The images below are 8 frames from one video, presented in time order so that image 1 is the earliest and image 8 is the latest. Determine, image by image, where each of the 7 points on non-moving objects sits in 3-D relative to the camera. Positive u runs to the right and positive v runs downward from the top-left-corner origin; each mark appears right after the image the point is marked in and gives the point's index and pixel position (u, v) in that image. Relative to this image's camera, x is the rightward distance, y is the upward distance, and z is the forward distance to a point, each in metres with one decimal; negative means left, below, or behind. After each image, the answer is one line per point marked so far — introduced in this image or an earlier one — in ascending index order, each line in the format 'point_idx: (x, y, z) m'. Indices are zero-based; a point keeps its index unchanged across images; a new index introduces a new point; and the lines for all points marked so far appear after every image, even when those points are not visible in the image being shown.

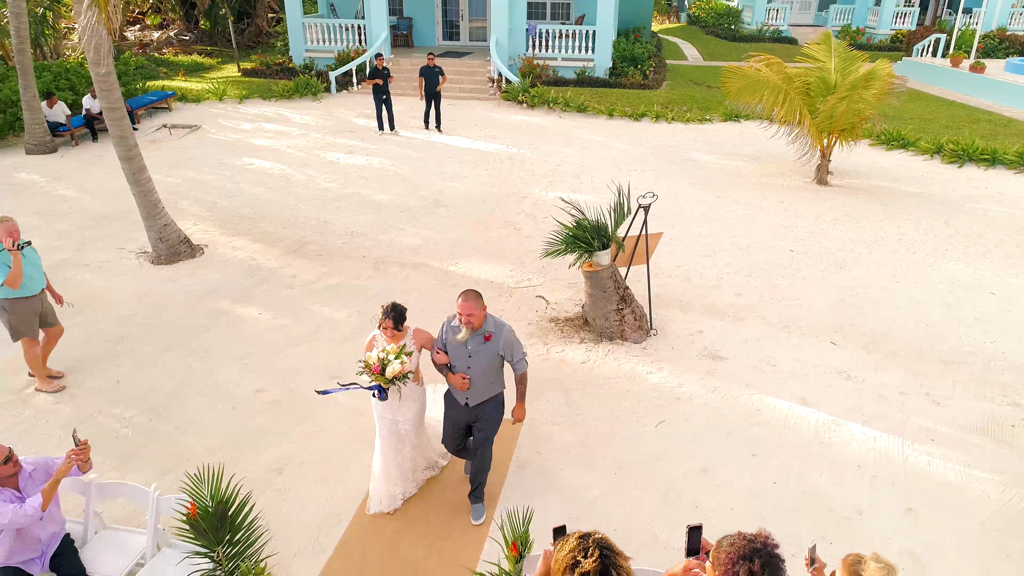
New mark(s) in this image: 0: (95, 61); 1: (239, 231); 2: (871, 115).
0: (-4.8, +2.6, +8.2) m
1: (-4.2, +0.9, +10.9) m
2: (+6.4, +3.1, +12.7) m
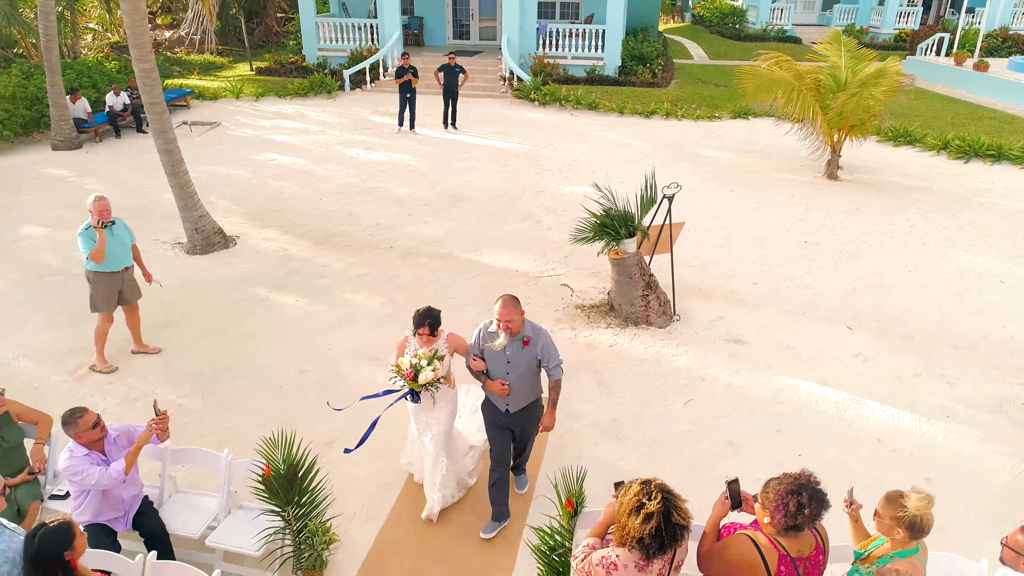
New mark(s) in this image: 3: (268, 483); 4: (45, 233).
0: (-4.4, +2.8, +8.5) m
1: (-3.8, +1.0, +11.2) m
2: (+6.7, +3.2, +13.0) m
3: (-1.6, -1.2, +4.7) m
4: (-7.0, +0.8, +10.7) m
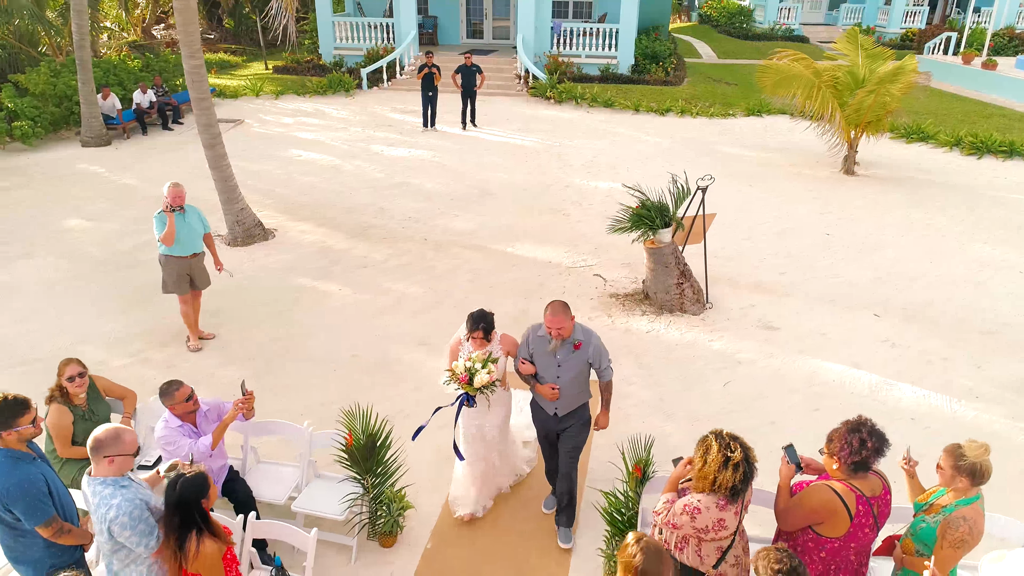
0: (-4.0, +2.9, +8.8) m
1: (-3.4, +1.2, +11.5) m
2: (+7.2, +3.4, +13.3) m
3: (-1.1, -1.1, +5.0) m
4: (-6.6, +1.0, +11.0) m
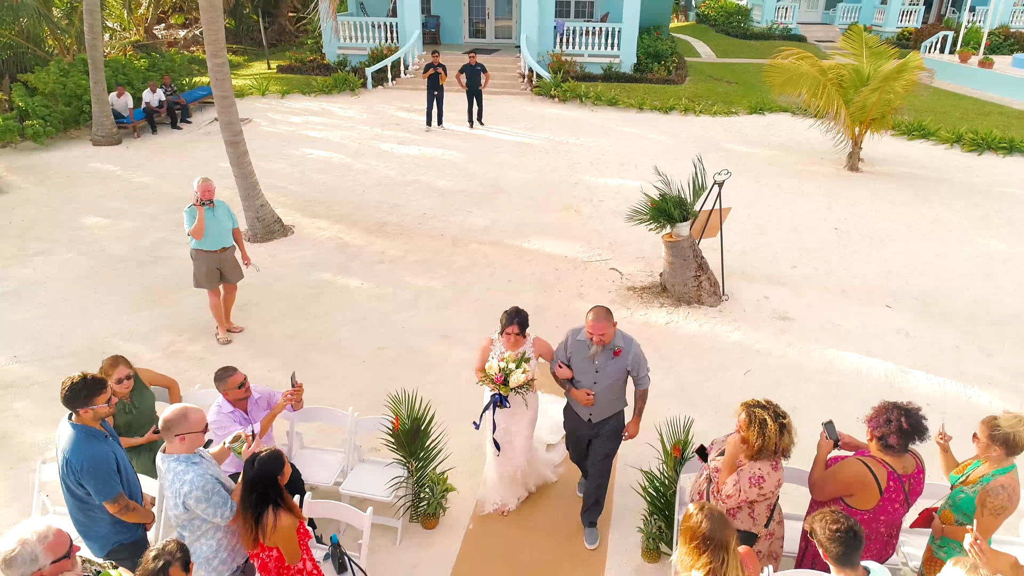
0: (-3.7, +3.0, +8.9) m
1: (-3.2, +1.2, +11.7) m
2: (+7.4, +3.5, +13.6) m
3: (-0.8, -1.0, +5.1) m
4: (-6.3, +1.0, +11.2) m
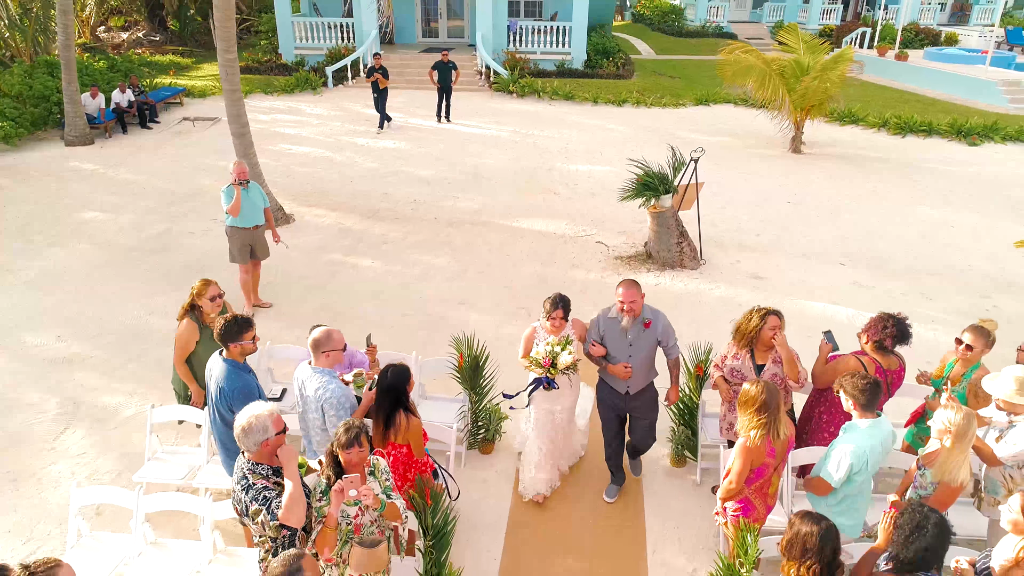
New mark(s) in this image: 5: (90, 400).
0: (-3.8, +3.2, +9.5) m
1: (-3.4, +1.5, +12.3) m
2: (+6.8, +4.1, +15.1) m
3: (-0.4, -0.7, +5.9) m
4: (-6.5, +1.1, +11.5) m
5: (-4.1, -1.1, +6.9) m
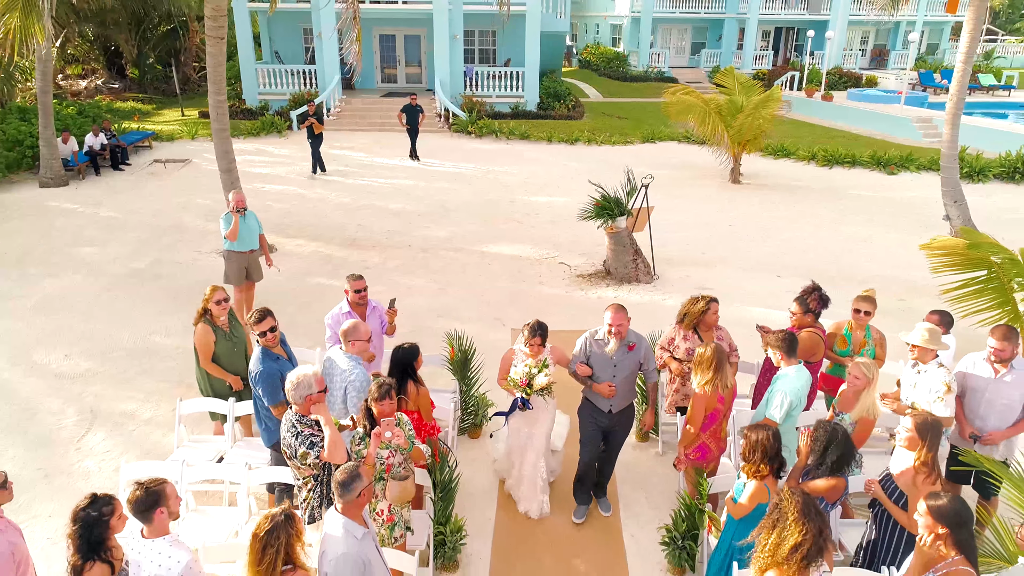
0: (-4.3, +2.9, +10.3) m
1: (-4.0, +1.0, +13.0) m
2: (+6.0, +3.7, +16.6) m
3: (-0.6, -0.7, +6.8) m
4: (-7.0, +0.6, +12.0) m
5: (-4.2, -1.2, +7.4) m
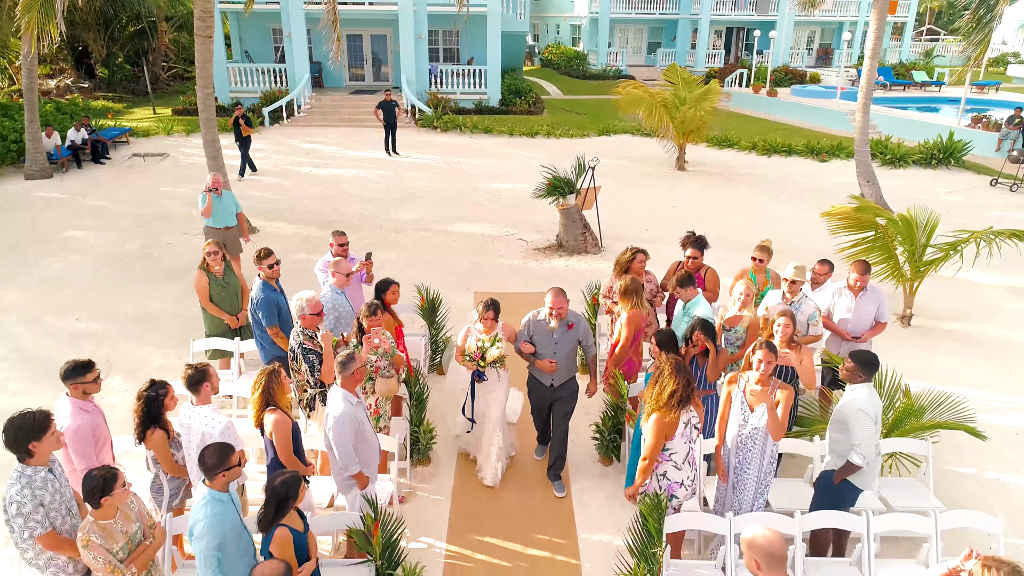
0: (-4.9, +3.3, +11.4) m
1: (-4.8, +1.4, +14.1) m
2: (+5.0, +4.3, +18.2) m
3: (-1.0, -0.2, +8.0) m
4: (-7.7, +1.0, +13.0) m
5: (-4.7, -0.8, +8.5) m
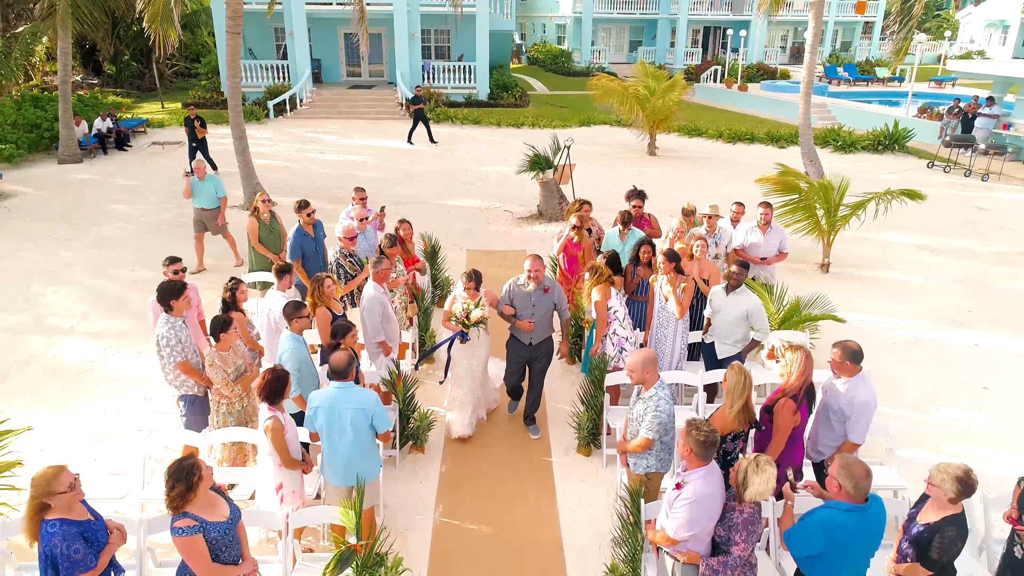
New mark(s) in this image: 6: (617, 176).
0: (-5.2, +4.0, +13.3) m
1: (-5.0, +2.1, +16.0) m
2: (+4.7, +5.0, +20.1) m
3: (-1.2, +0.5, +9.9) m
4: (-8.0, +1.7, +14.8) m
5: (-4.9, -0.1, +10.4) m
6: (+2.6, +2.8, +17.6) m
